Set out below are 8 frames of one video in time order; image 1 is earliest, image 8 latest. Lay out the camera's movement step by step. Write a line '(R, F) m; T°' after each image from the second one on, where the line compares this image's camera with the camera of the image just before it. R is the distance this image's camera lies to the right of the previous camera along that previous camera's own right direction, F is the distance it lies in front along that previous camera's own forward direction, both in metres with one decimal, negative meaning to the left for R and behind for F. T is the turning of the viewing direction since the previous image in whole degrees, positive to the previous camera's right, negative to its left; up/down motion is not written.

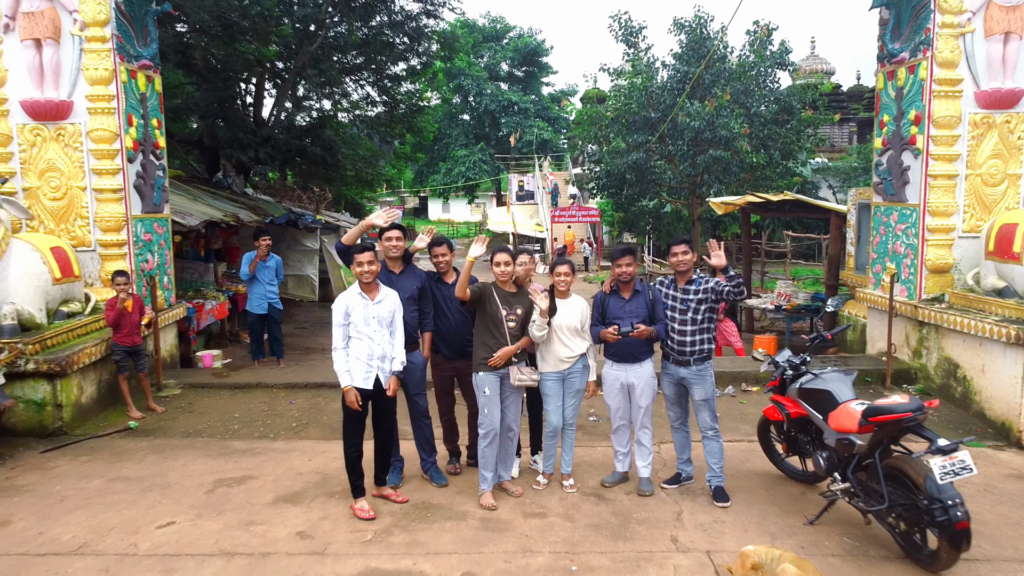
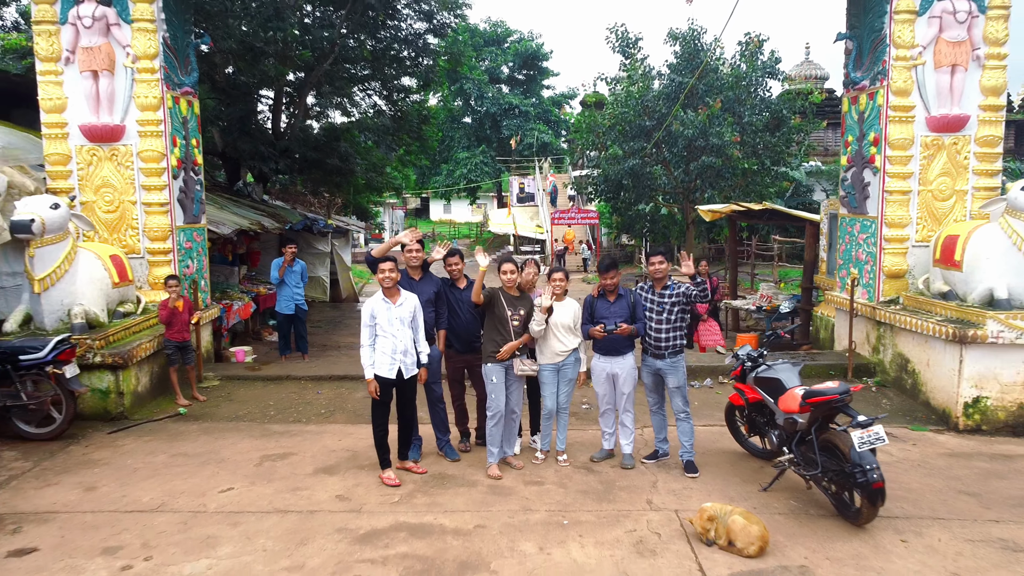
(0.0, -0.6) m; 0°
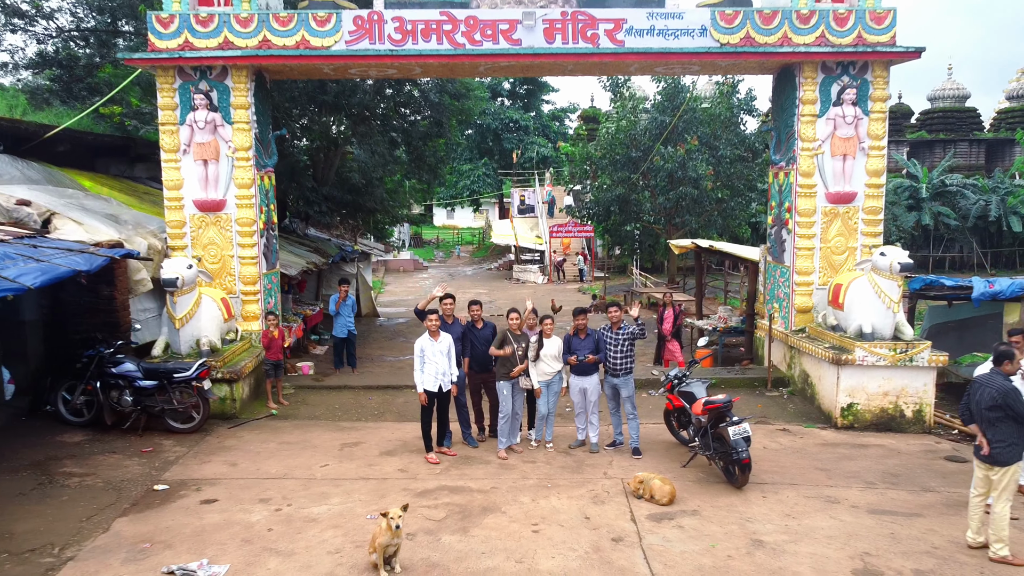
(0.0, -1.8) m; 0°
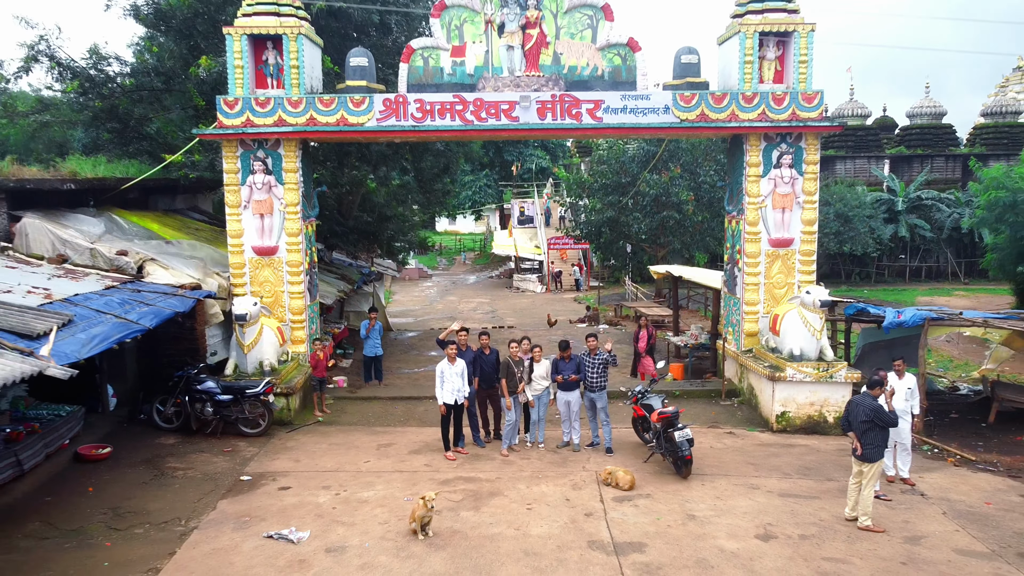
(0.0, -1.6) m; 0°
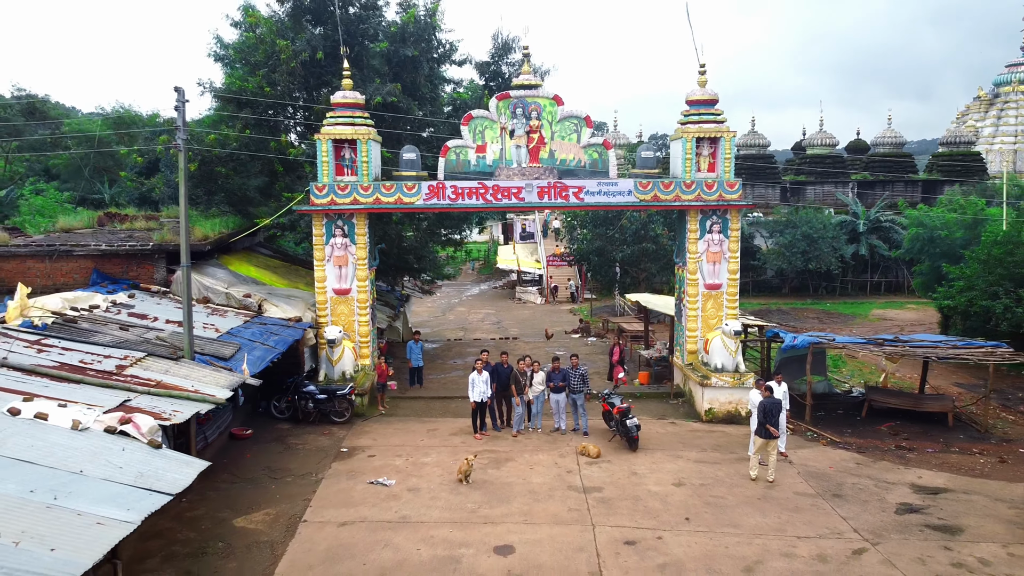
(-0.1, -3.4) m; 0°
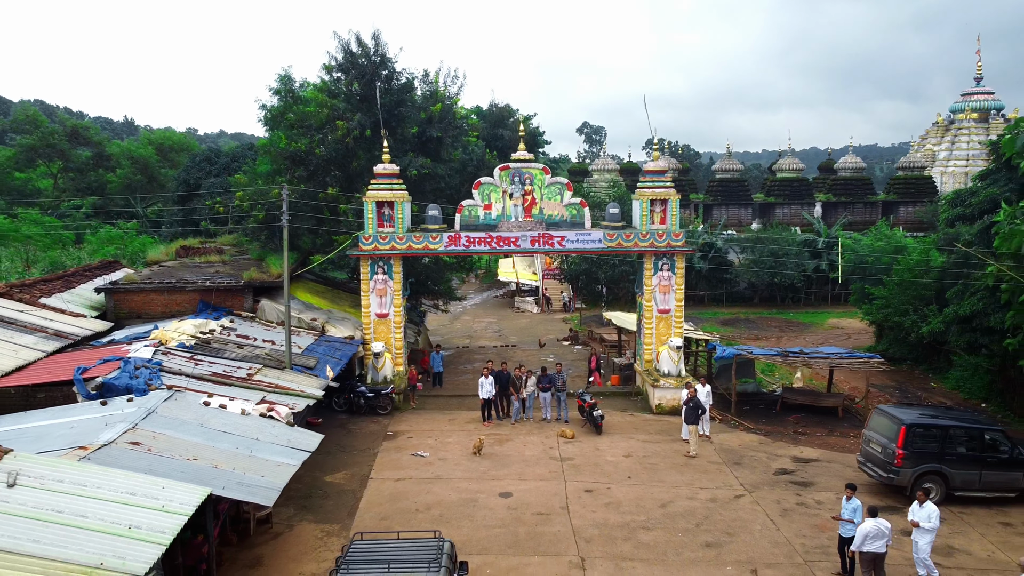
(0.0, -3.9) m; 0°
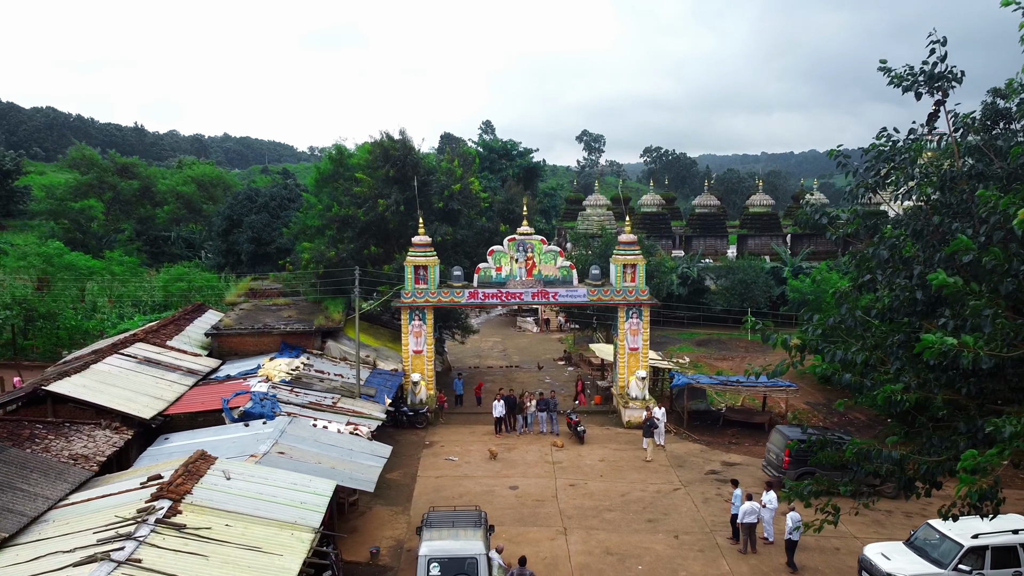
(-0.2, -4.9) m; 0°
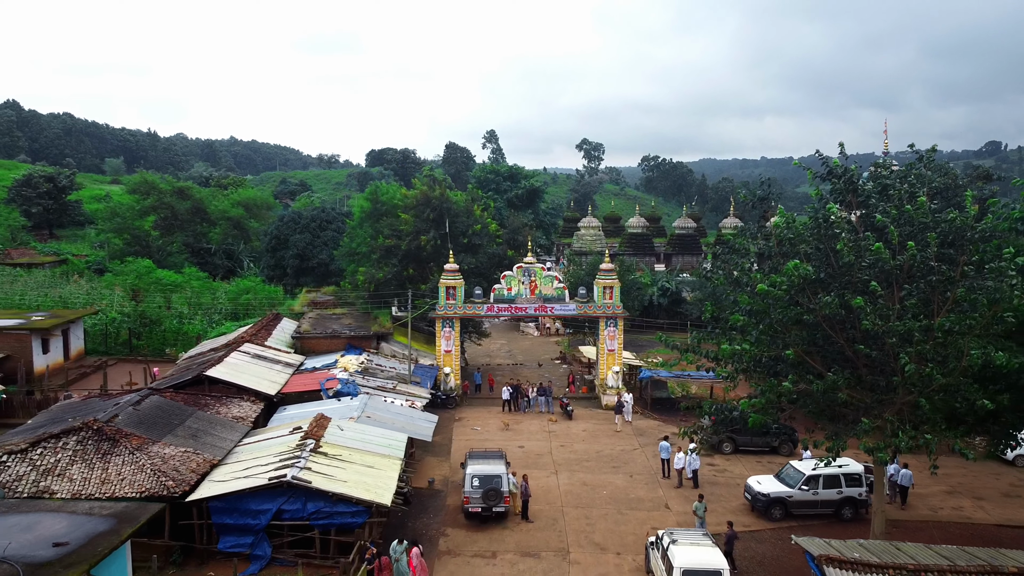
(-0.3, -6.8) m; 0°
